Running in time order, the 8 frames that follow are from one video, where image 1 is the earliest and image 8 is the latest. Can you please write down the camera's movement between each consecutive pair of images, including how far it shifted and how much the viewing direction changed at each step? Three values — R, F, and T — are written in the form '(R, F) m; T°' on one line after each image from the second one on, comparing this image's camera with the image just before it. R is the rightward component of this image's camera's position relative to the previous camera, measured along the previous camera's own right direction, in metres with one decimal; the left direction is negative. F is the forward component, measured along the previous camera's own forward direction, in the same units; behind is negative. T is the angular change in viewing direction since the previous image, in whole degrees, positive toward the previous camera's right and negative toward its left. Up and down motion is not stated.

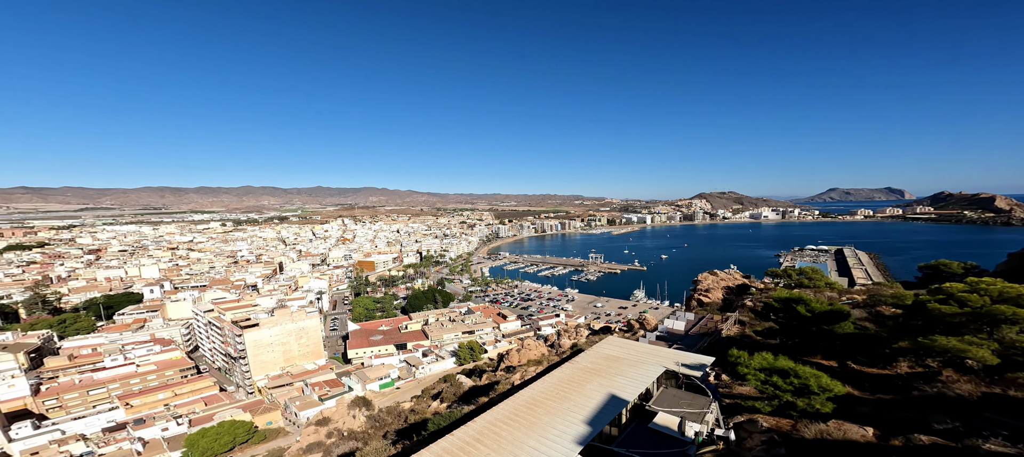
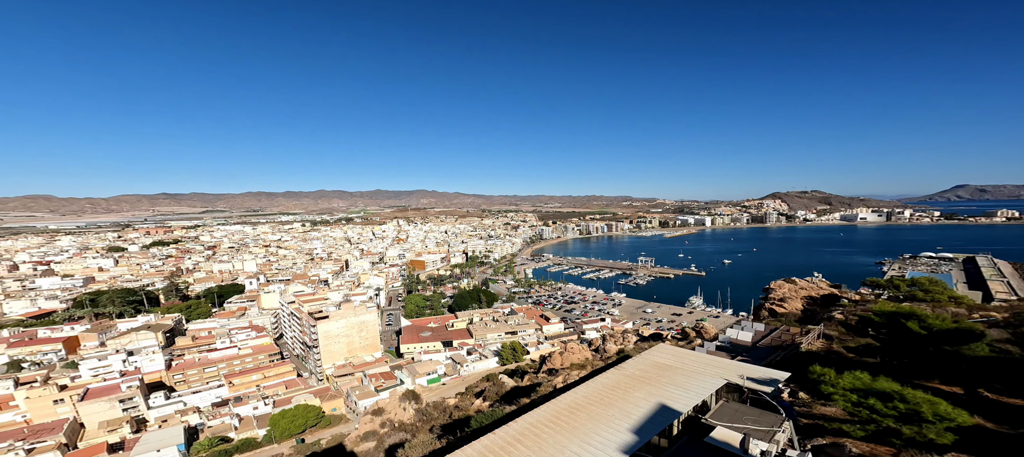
(-0.1, +0.1) m; -5°
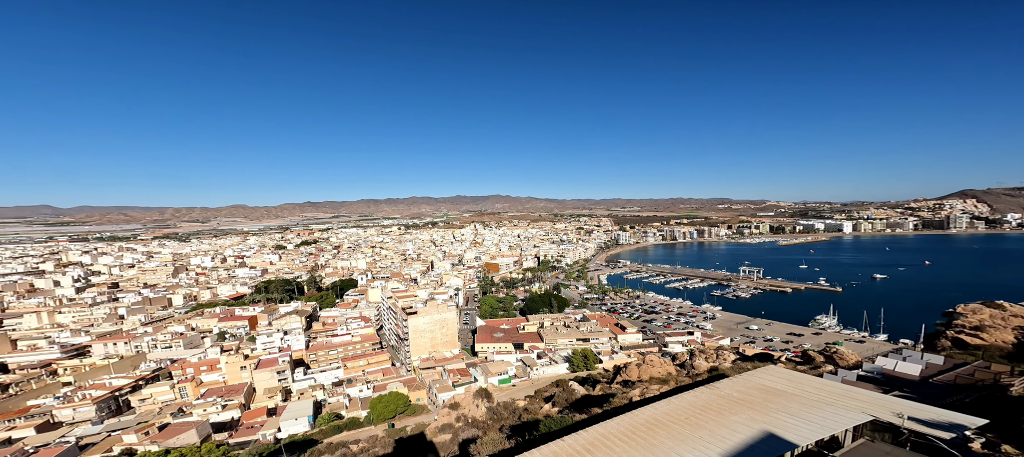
(-0.2, +0.2) m; -9°
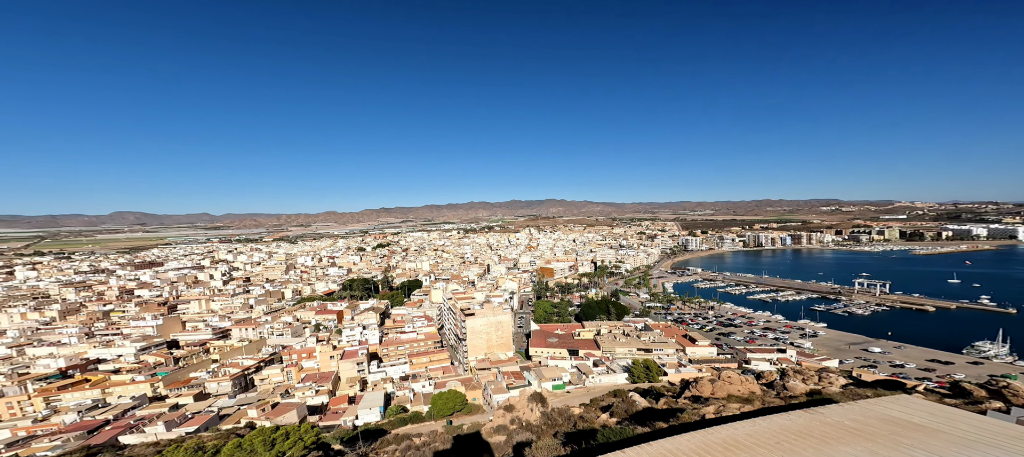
(-0.3, +0.3) m; -7°
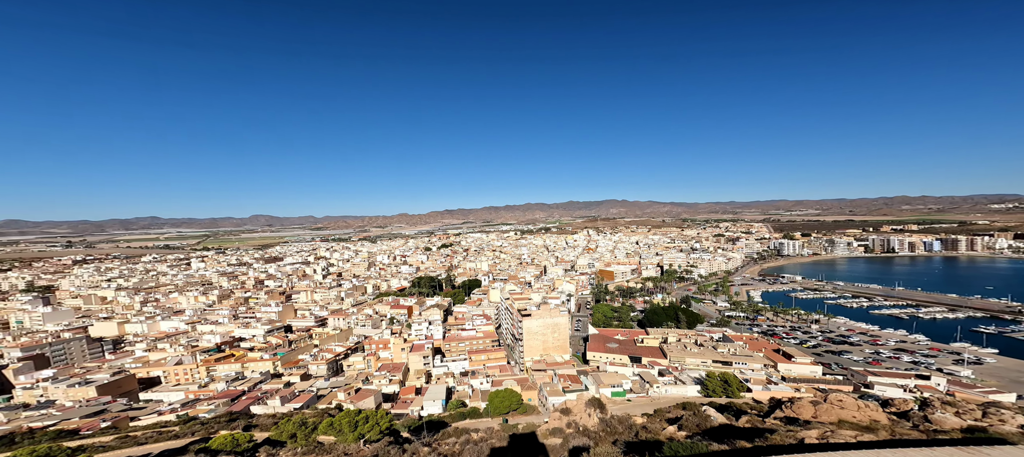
(-0.5, +0.5) m; -8°
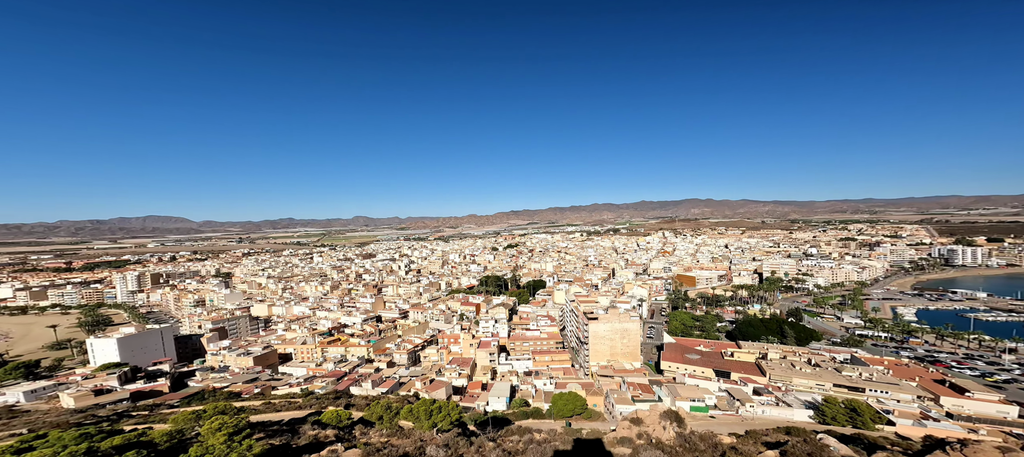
(-0.9, +0.8) m; -10°
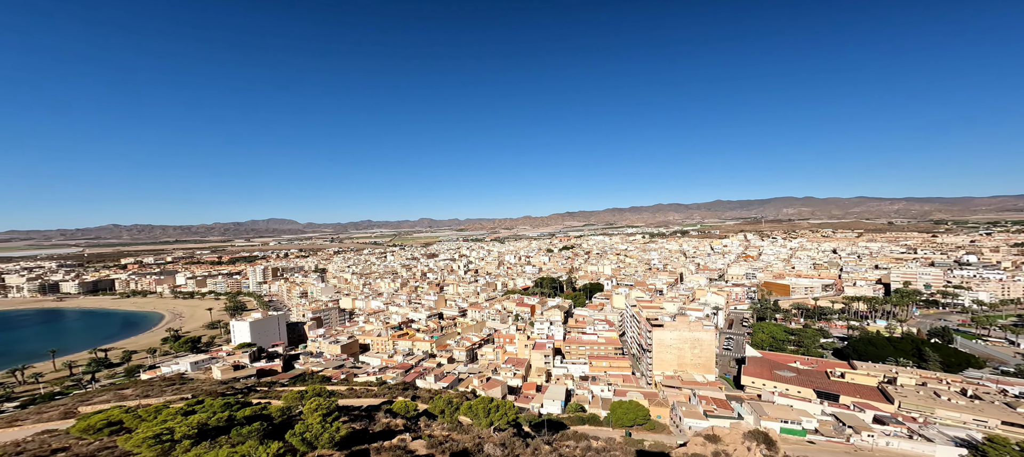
(-0.8, +0.9) m; -10°
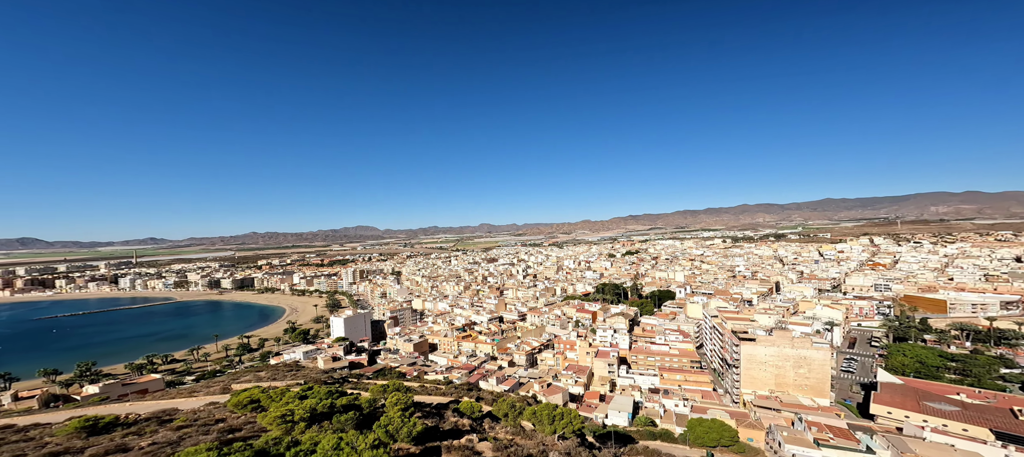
(-0.4, +0.4) m; -13°
